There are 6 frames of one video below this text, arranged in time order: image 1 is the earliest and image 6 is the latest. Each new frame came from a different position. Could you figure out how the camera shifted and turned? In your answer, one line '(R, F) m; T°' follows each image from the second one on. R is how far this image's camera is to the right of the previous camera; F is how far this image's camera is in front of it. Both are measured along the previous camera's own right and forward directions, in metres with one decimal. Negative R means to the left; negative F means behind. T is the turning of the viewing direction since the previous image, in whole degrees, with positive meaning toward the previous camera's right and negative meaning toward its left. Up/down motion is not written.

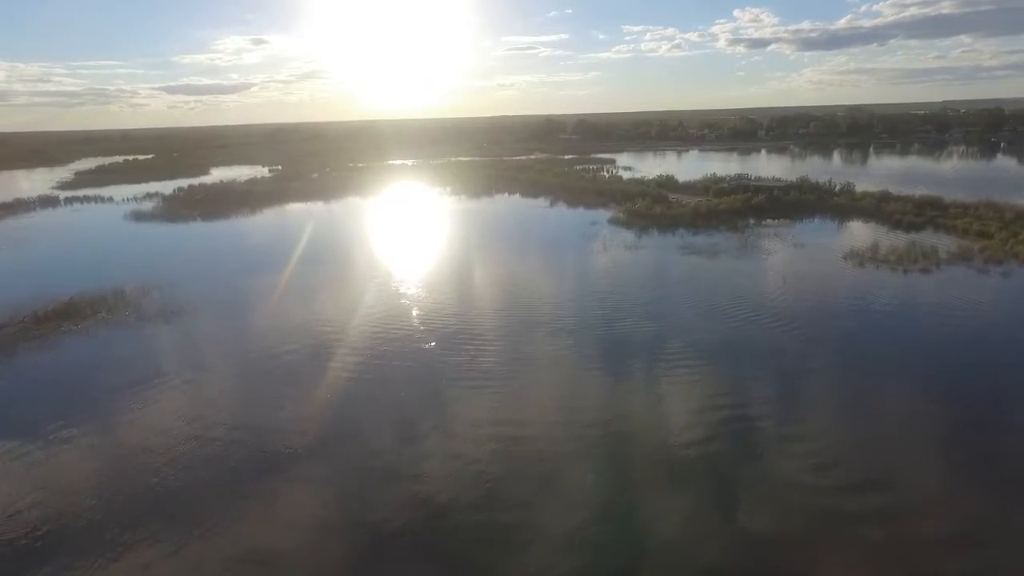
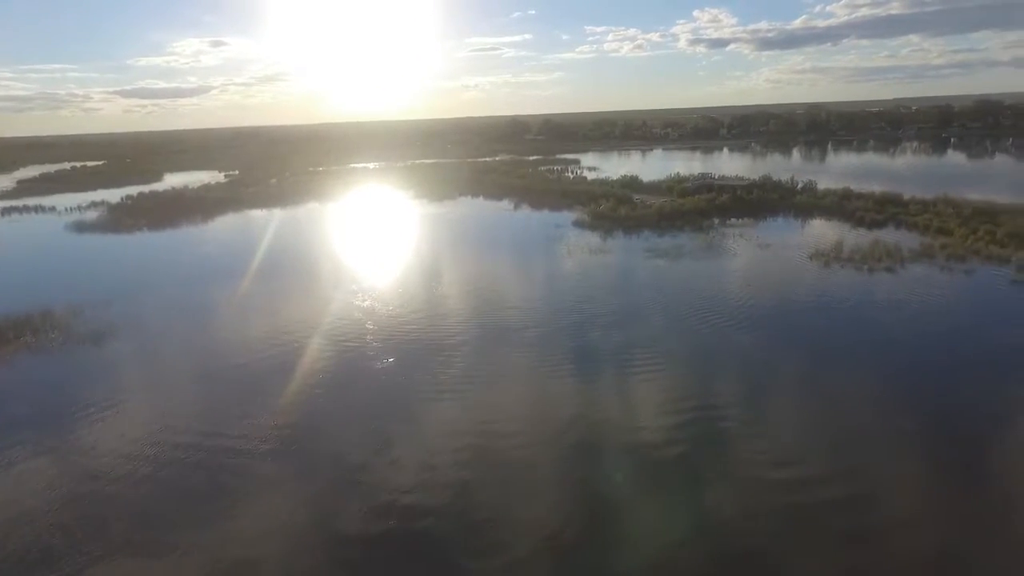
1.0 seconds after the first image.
(0.0, +0.2) m; +3°
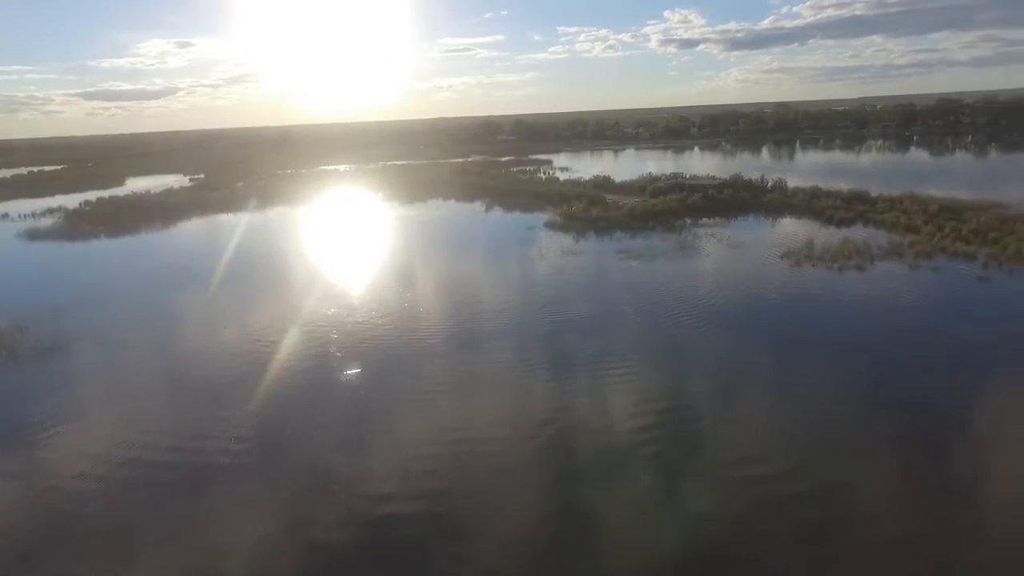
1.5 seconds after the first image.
(0.0, +0.1) m; +2°
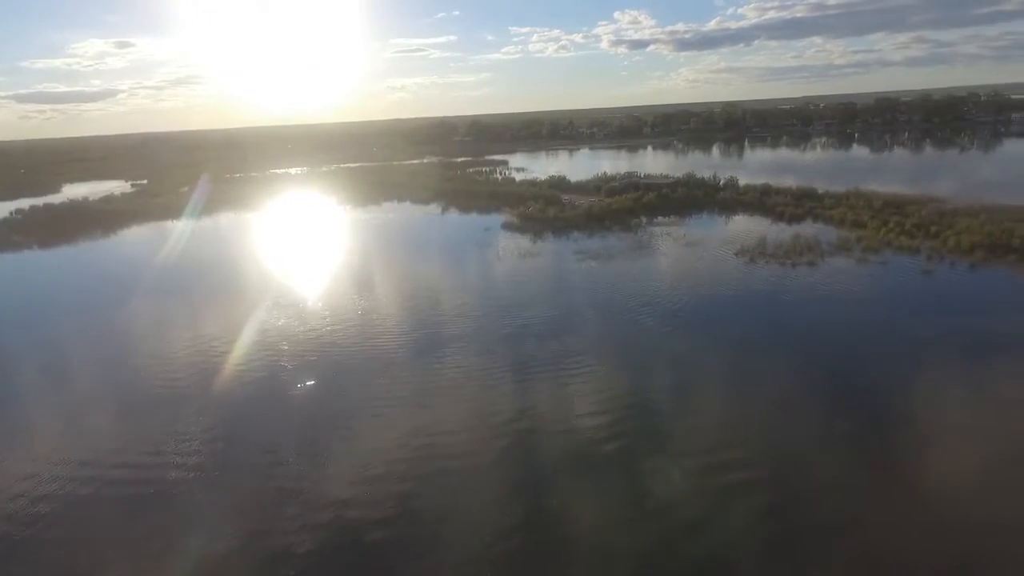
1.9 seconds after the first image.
(0.0, 0.0) m; +3°
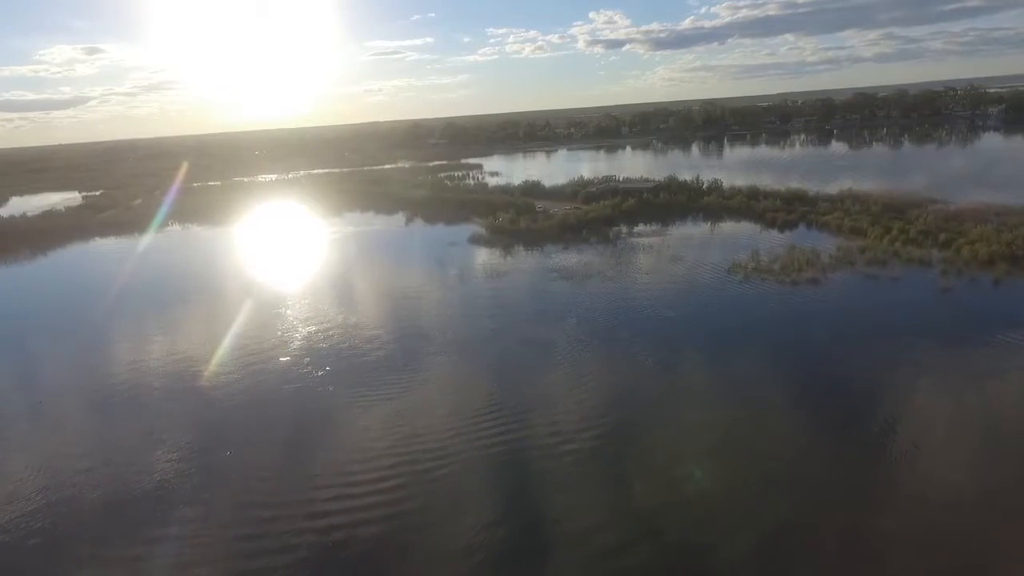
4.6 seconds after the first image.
(+0.2, +0.9) m; +1°
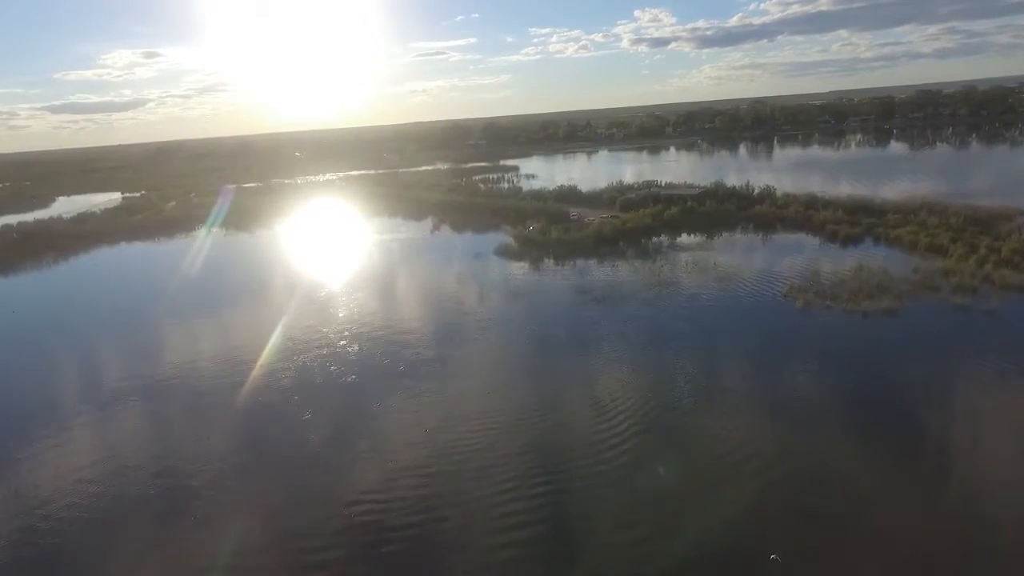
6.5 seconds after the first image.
(+0.2, +0.9) m; -3°
